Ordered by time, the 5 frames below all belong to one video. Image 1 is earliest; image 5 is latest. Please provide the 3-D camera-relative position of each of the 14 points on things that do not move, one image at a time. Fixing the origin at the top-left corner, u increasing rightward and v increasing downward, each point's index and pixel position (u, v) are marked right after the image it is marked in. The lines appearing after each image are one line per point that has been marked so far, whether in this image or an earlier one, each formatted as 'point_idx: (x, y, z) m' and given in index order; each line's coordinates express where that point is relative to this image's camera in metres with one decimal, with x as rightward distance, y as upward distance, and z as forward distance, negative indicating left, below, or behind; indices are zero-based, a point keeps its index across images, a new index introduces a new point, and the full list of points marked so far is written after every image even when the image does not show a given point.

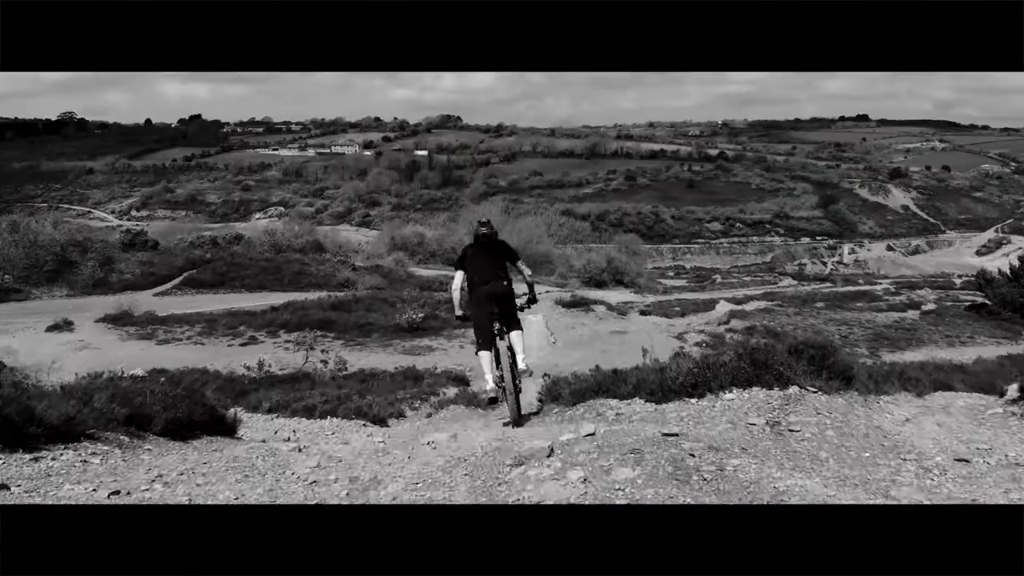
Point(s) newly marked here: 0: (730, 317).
0: (+5.2, -0.7, +19.5) m
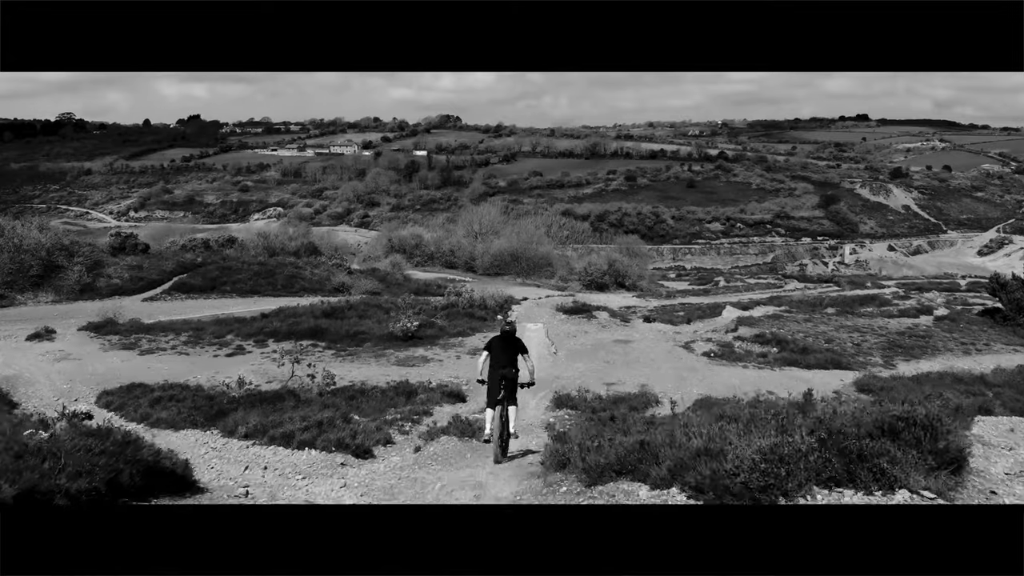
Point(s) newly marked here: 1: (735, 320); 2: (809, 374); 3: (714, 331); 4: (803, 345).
0: (+5.2, -0.8, +18.7) m
1: (+5.3, -0.8, +19.2) m
2: (+5.5, -1.6, +14.8) m
3: (+4.5, -1.0, +18.1) m
4: (+6.2, -1.2, +17.1) m
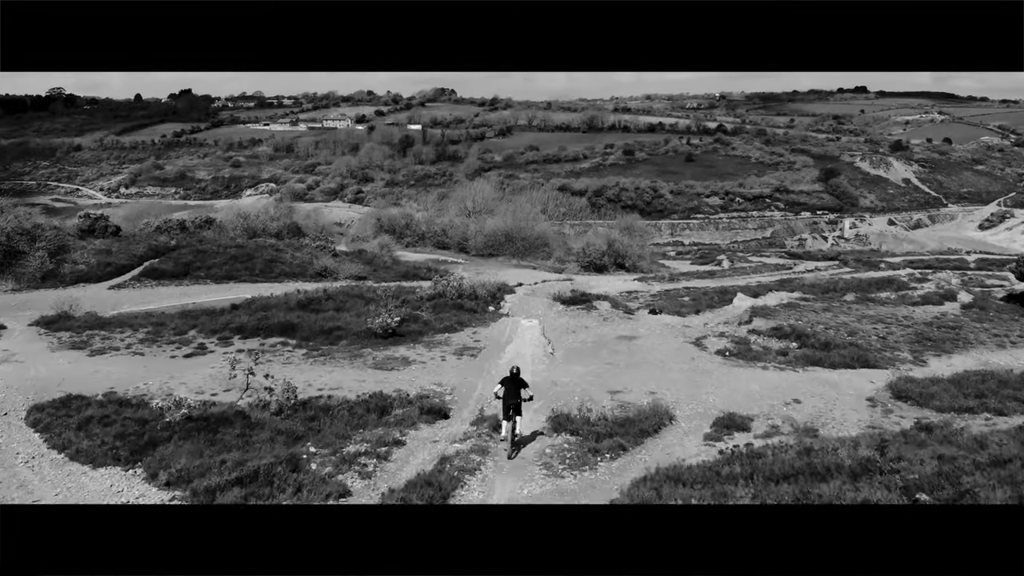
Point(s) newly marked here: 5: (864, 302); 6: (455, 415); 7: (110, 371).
0: (+5.1, -0.6, +17.1) m
1: (+5.2, -0.5, +17.6) m
2: (+5.3, -1.5, +13.2) m
3: (+4.4, -0.7, +16.5) m
4: (+6.1, -1.0, +15.5) m
5: (+8.6, -0.3, +19.9) m
6: (-0.7, -1.6, +10.3) m
7: (-6.7, -1.4, +13.6) m
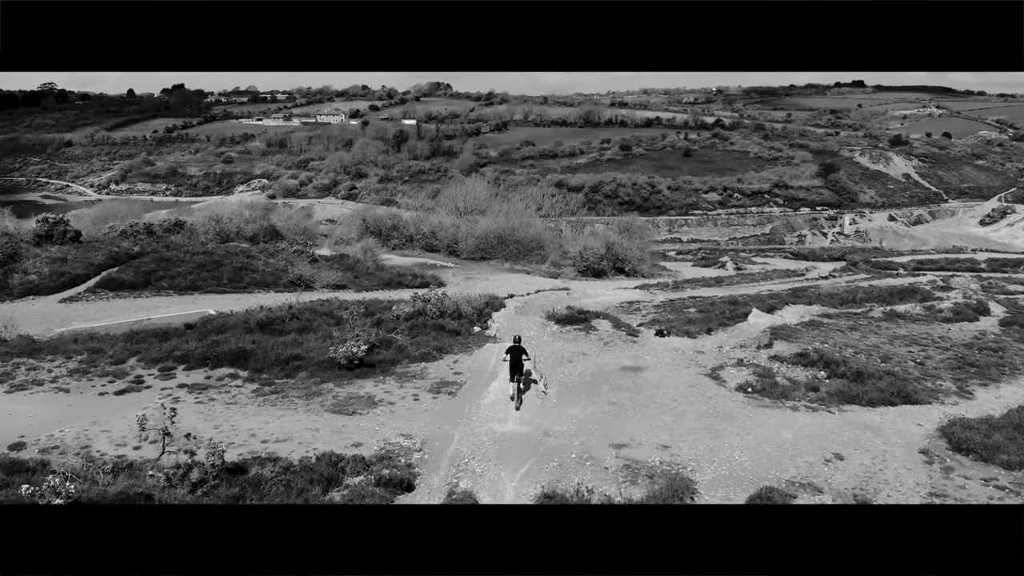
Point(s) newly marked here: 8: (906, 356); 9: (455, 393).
0: (+4.8, -0.9, +15.1) m
1: (+4.9, -0.8, +15.6) m
2: (+5.1, -1.8, +11.3) m
3: (+4.1, -1.1, +14.5) m
4: (+5.8, -1.4, +13.6) m
5: (+8.4, -0.7, +17.9) m
6: (-0.9, -2.0, +8.3) m
7: (-6.9, -1.8, +11.6) m
8: (+7.3, -1.2, +15.0) m
9: (-0.8, -1.5, +11.5) m
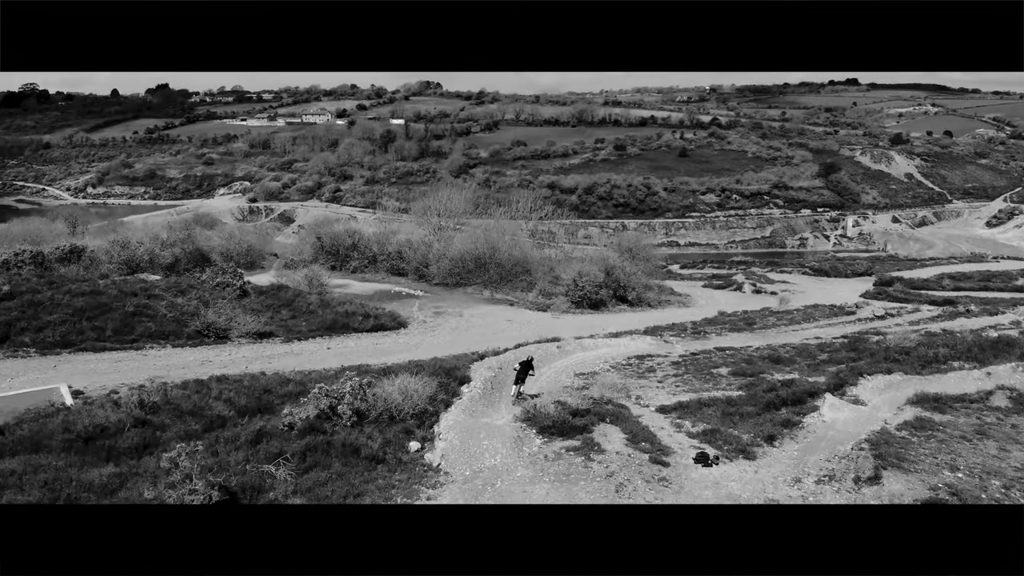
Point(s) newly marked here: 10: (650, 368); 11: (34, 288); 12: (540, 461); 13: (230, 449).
0: (+4.3, -2.1, +9.7) m
1: (+4.4, -2.0, +10.2) m
2: (+4.6, -3.0, +5.9) m
3: (+3.6, -2.2, +9.1) m
4: (+5.3, -2.5, +8.2) m
5: (+7.9, -1.8, +12.6) m
6: (-1.4, -3.2, +2.8) m
7: (-7.4, -3.0, +6.1) m
8: (+6.8, -2.4, +9.7) m
9: (-1.3, -2.7, +6.1) m
10: (+2.7, -1.6, +16.4) m
11: (-11.6, 0.0, +19.7) m
12: (+0.3, -2.0, +9.5) m
13: (-3.2, -1.9, +9.7) m
